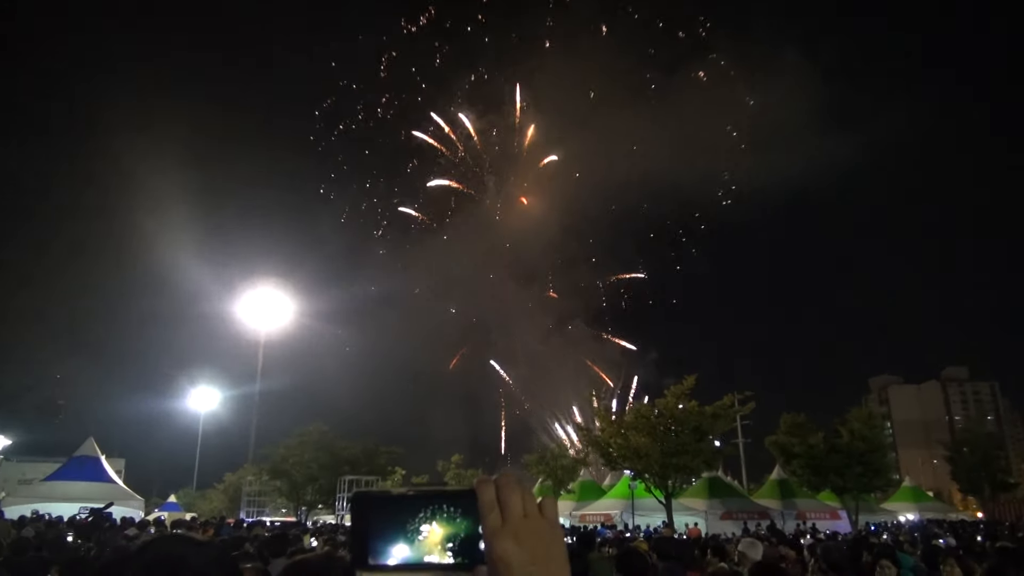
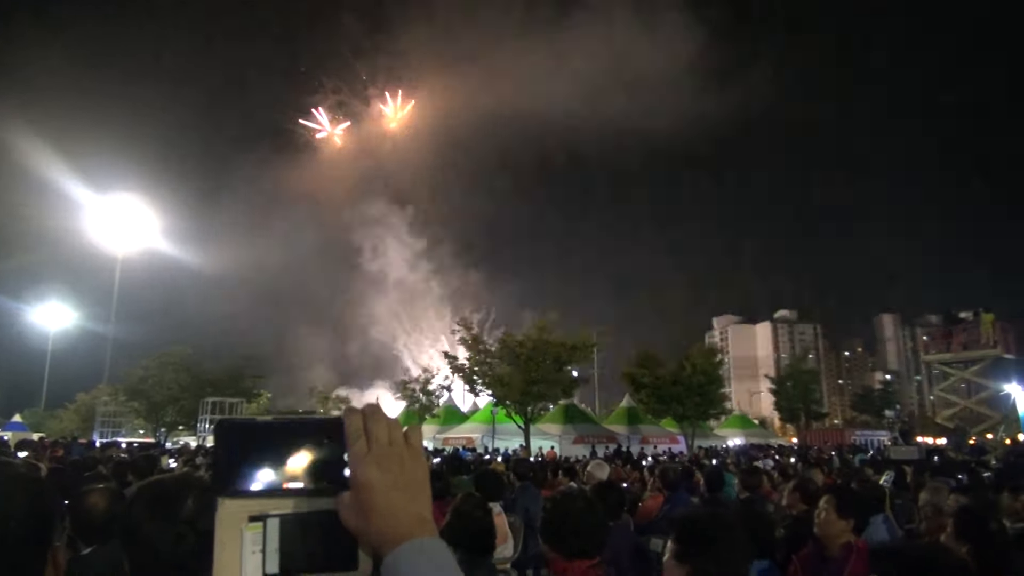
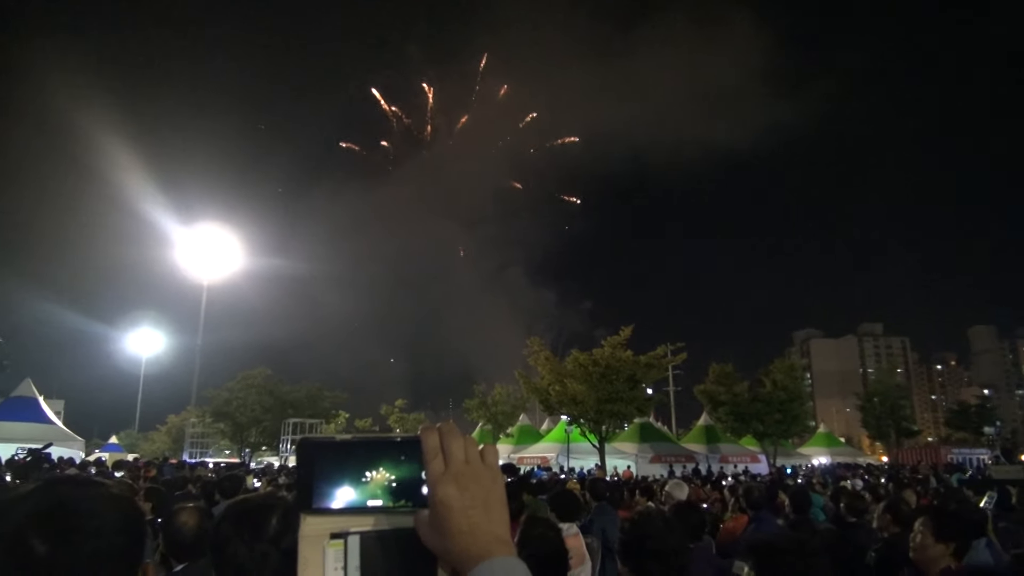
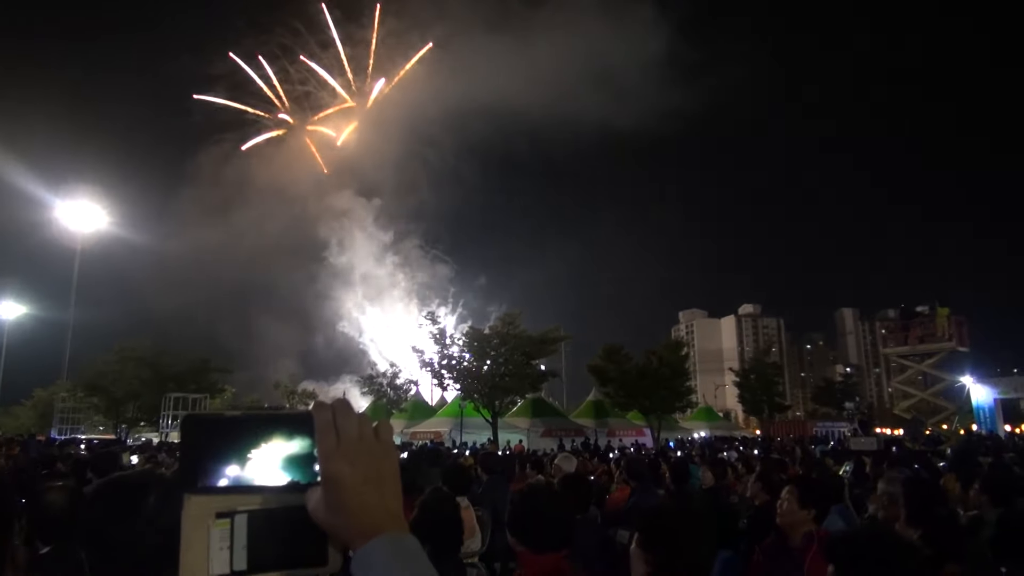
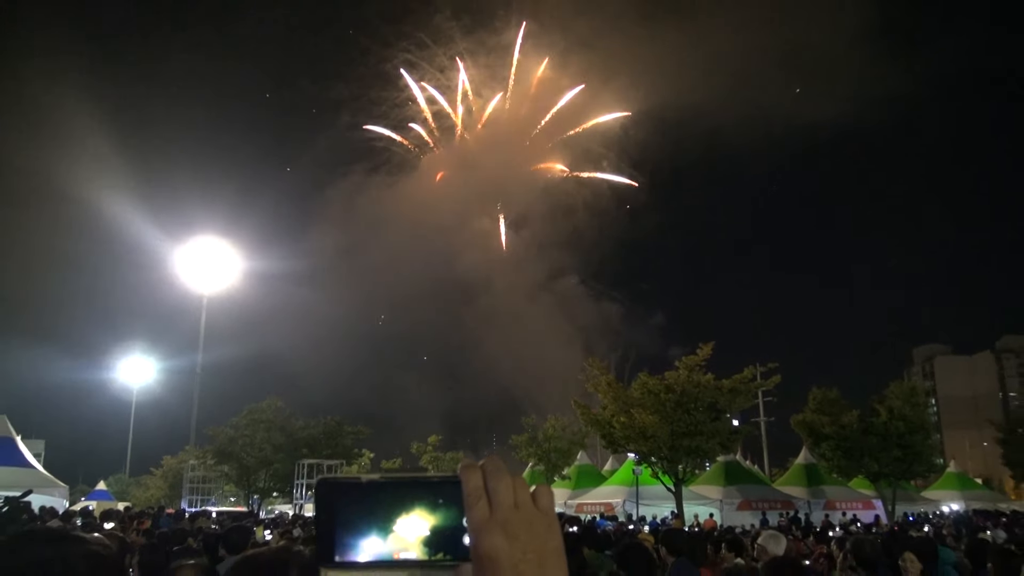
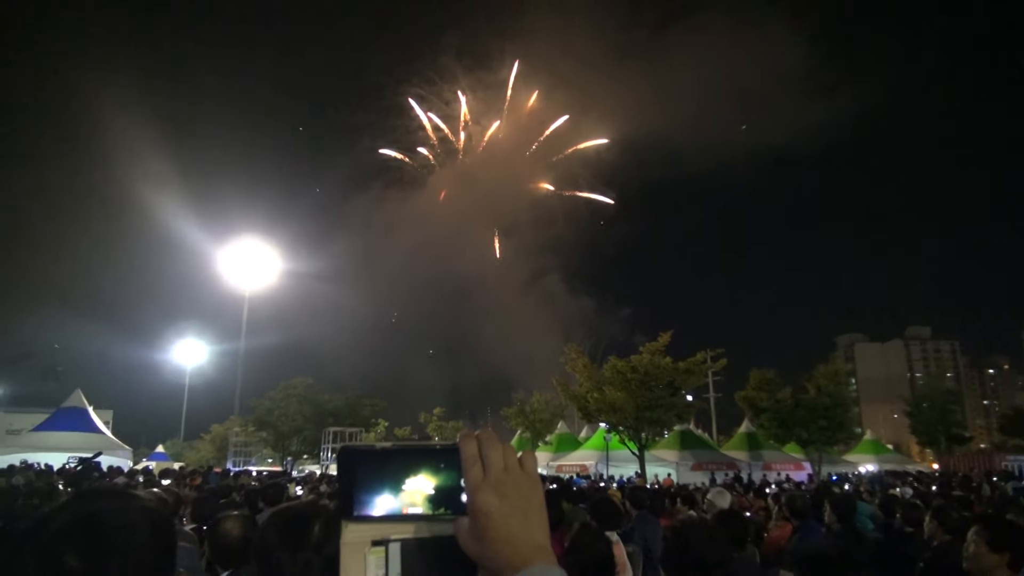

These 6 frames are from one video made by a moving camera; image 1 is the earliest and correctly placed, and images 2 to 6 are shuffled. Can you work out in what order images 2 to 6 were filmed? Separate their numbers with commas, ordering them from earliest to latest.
5, 6, 3, 2, 4
